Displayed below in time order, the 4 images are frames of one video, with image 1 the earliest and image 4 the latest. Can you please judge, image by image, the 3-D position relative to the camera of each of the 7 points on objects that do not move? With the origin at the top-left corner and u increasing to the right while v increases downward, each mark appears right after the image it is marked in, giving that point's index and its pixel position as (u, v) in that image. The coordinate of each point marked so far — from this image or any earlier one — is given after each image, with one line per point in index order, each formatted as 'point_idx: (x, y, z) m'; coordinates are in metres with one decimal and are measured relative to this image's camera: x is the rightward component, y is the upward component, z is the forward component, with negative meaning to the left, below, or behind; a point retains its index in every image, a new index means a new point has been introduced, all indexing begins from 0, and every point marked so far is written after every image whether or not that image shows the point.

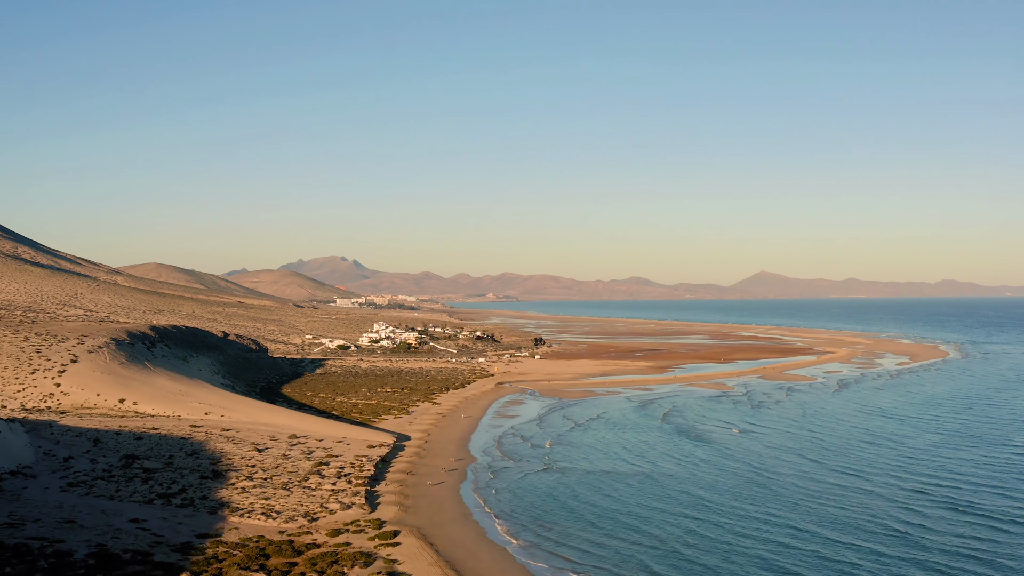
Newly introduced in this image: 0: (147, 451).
0: (-9.9, -4.4, +17.5) m
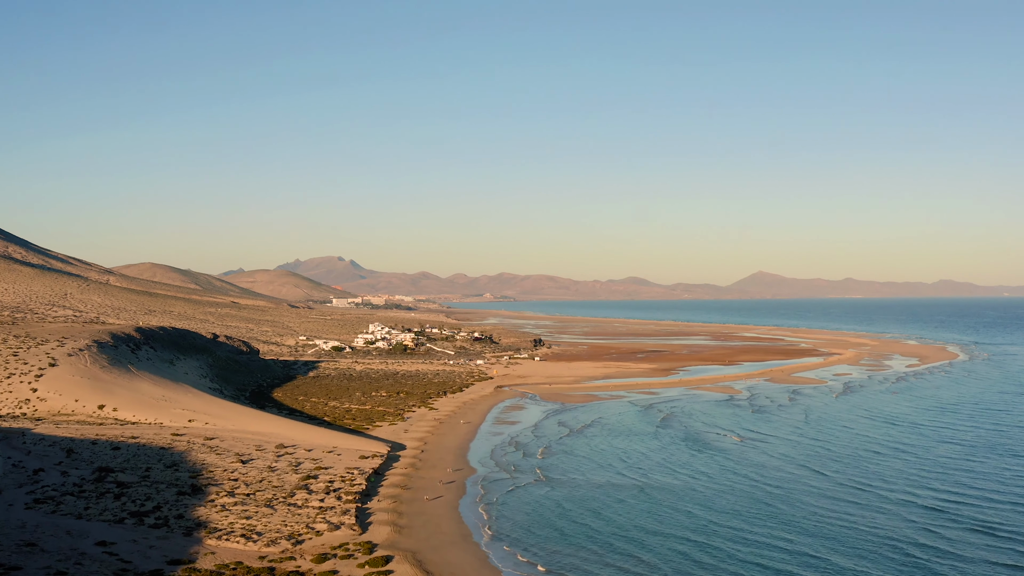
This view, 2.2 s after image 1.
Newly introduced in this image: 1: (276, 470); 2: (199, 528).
0: (-9.9, -4.4, +16.4) m
1: (-6.1, -4.7, +16.5) m
2: (-6.1, -4.7, +12.6) m
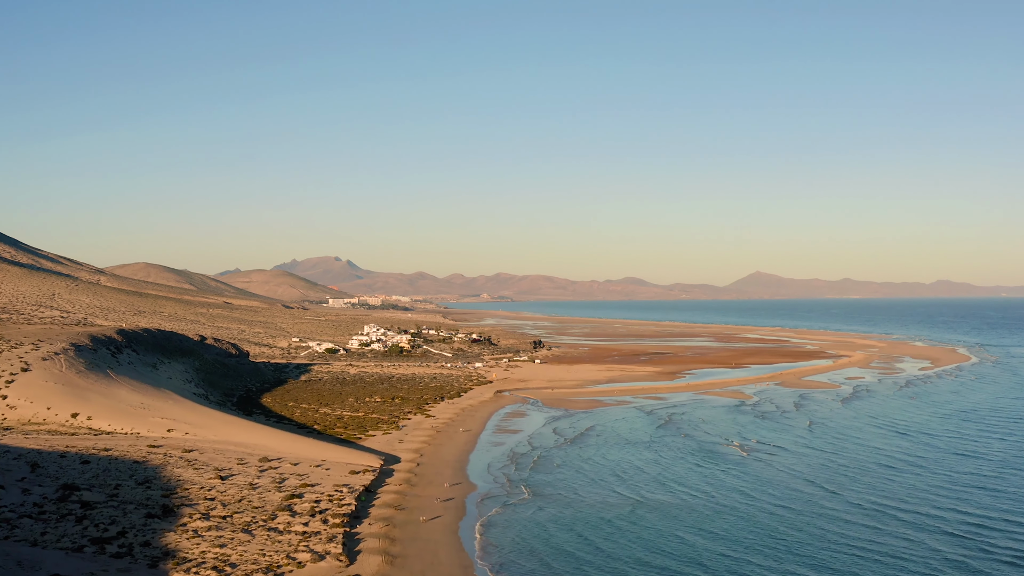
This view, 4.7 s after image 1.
0: (-9.8, -4.4, +15.0) m
1: (-6.0, -4.7, +15.1) m
2: (-6.0, -4.7, +11.2) m
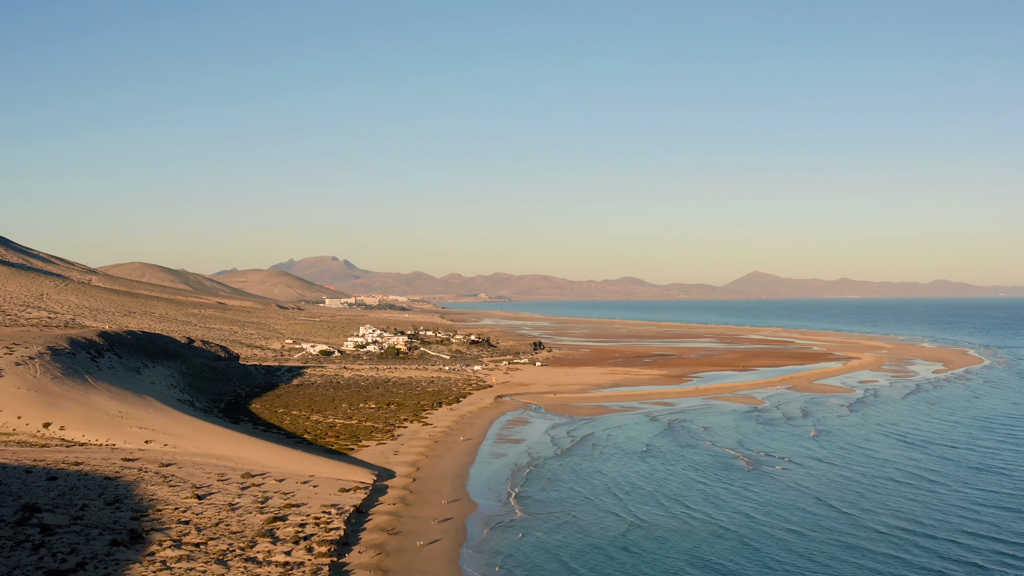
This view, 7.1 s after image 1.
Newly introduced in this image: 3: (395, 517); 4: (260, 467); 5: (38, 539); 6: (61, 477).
0: (-9.7, -4.5, +13.7) m
1: (-5.9, -4.7, +13.8) m
2: (-5.9, -4.8, +10.0) m
3: (-2.7, -5.2, +14.8) m
4: (-6.8, -4.8, +17.5) m
5: (-8.7, -4.6, +11.8) m
6: (-10.6, -4.4, +15.1) m
